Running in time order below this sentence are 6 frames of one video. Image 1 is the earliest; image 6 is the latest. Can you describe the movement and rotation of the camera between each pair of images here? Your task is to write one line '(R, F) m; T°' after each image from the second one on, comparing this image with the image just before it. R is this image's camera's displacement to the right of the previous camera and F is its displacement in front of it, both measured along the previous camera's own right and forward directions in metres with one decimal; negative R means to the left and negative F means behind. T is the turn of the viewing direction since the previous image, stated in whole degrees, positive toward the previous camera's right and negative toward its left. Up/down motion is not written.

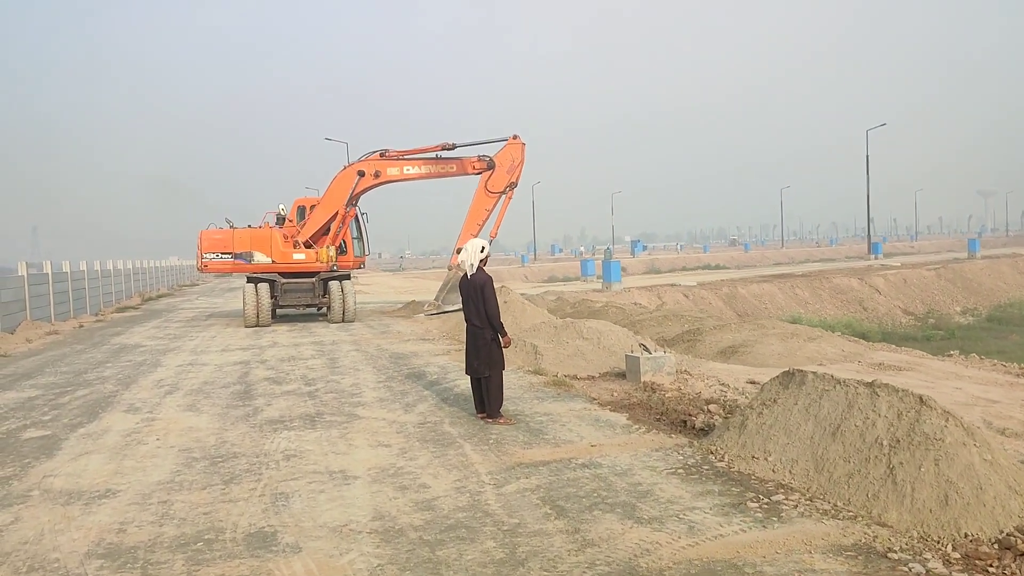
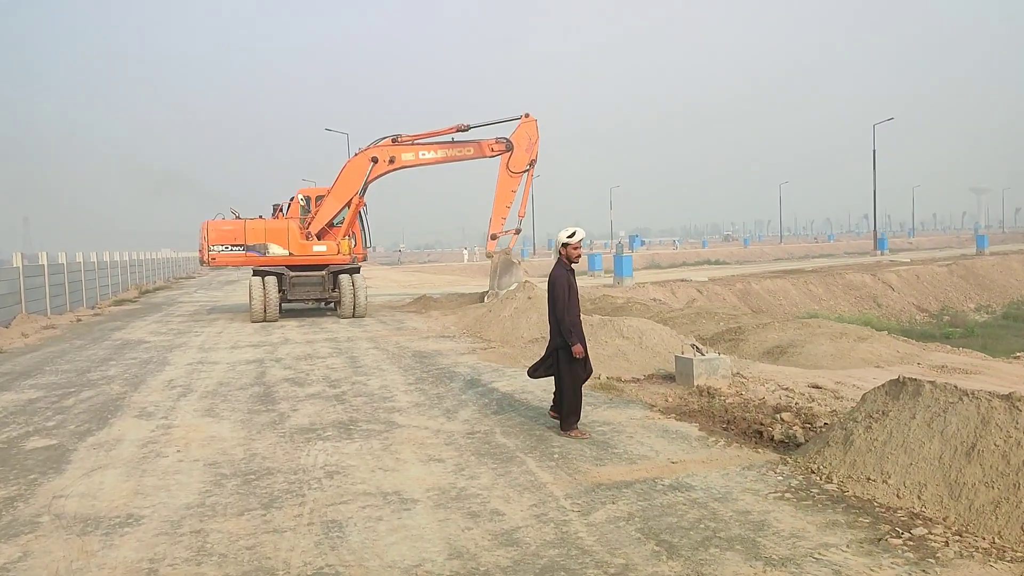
(-0.6, +0.8) m; 0°
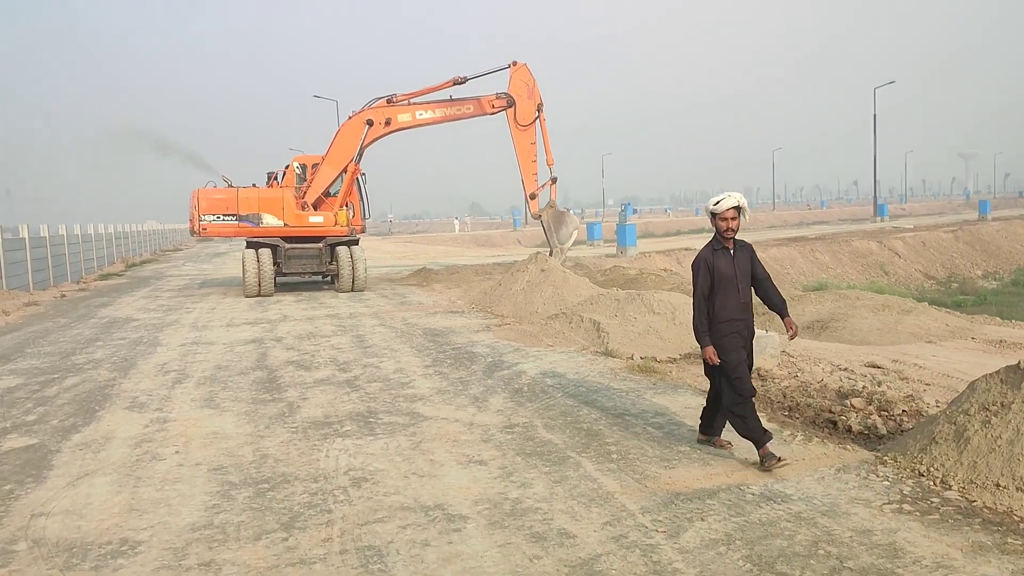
(-0.4, +0.9) m; +1°
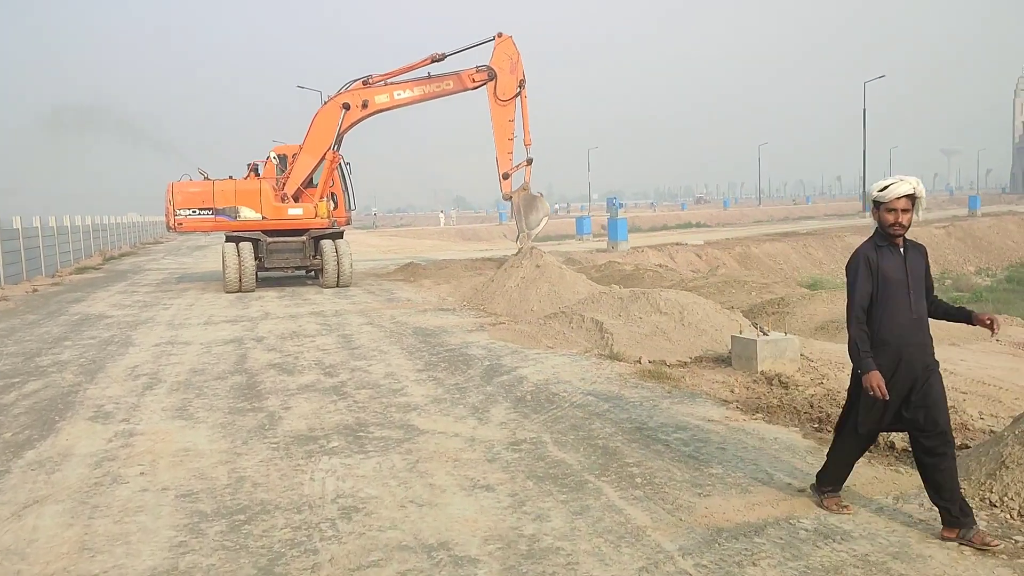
(-0.2, +0.6) m; +1°
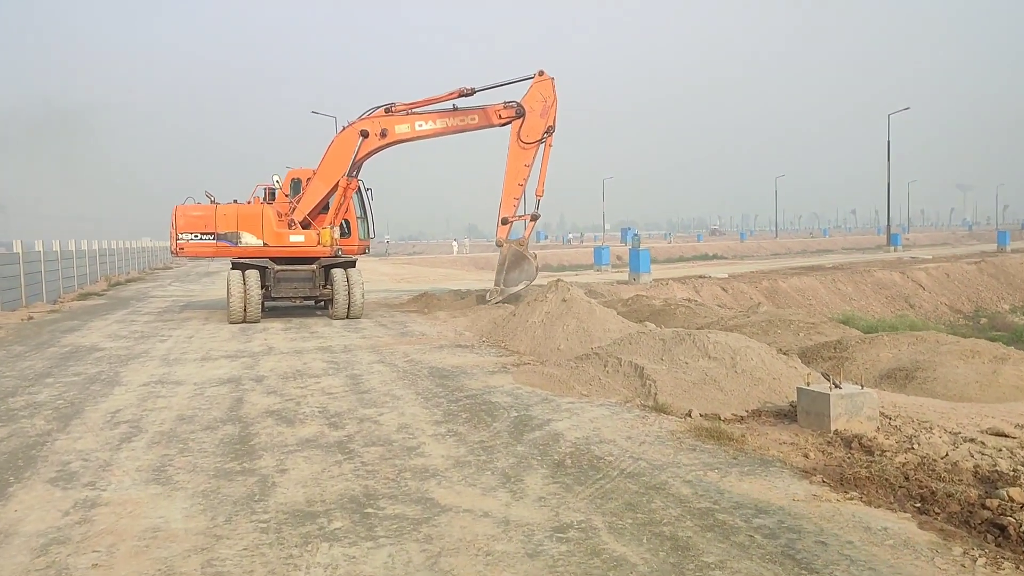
(-0.2, +1.0) m; -1°
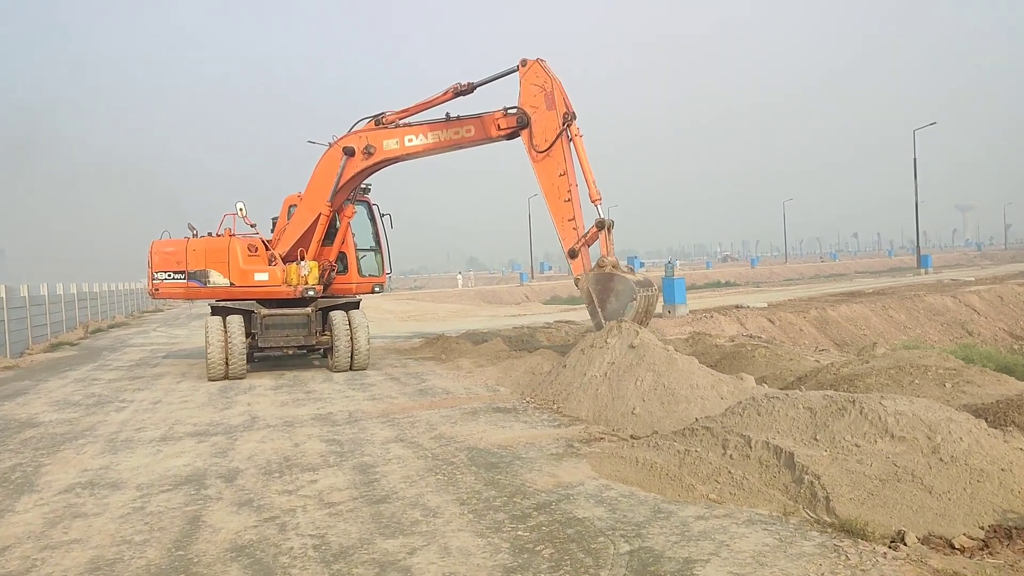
(-0.6, +2.7) m; 0°
